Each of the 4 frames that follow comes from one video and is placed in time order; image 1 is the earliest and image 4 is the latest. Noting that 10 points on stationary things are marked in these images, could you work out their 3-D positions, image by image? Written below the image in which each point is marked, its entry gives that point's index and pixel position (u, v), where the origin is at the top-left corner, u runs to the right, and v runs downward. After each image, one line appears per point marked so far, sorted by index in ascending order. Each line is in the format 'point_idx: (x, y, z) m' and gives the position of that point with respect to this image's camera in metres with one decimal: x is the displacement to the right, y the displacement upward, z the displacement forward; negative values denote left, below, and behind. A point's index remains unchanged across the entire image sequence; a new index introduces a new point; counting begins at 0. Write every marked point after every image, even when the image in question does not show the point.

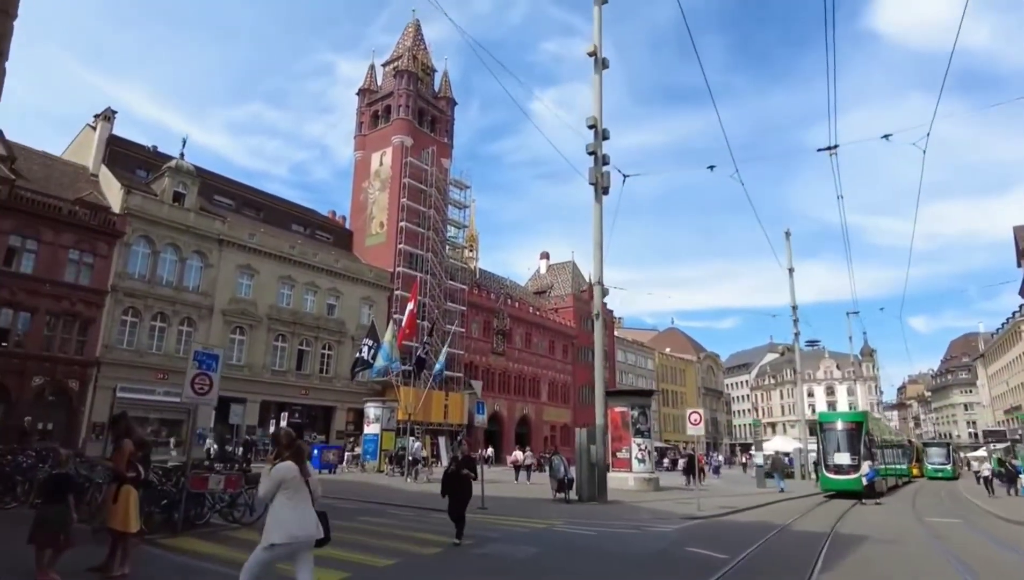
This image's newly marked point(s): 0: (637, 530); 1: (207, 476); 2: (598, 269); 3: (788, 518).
0: (+2.4, -4.6, +12.2) m
1: (-4.6, -2.8, +9.8) m
2: (+2.5, +0.6, +18.9) m
3: (+6.9, -5.6, +15.9) m
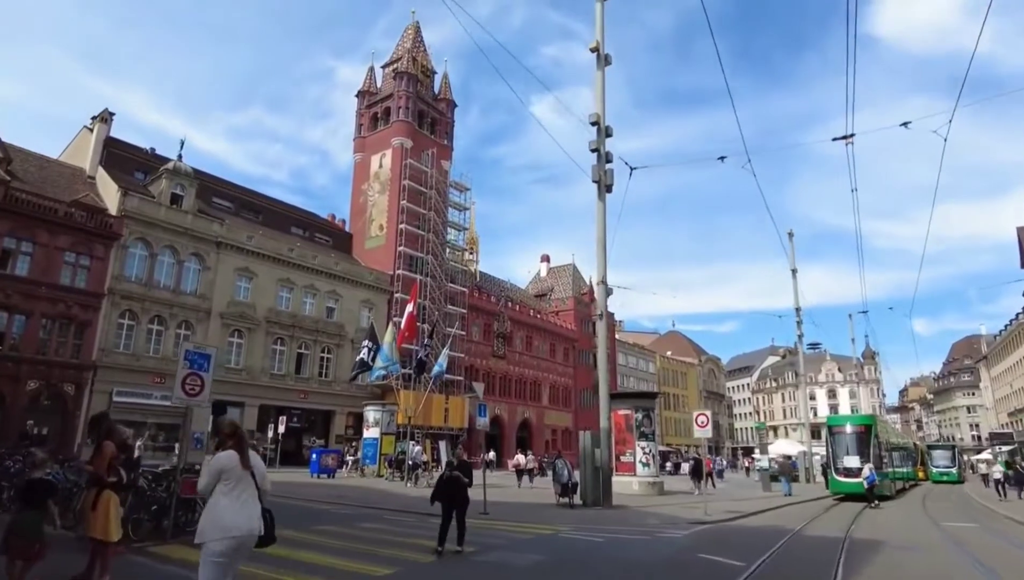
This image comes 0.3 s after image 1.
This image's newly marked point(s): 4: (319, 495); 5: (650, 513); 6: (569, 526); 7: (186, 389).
0: (+2.5, -4.5, +11.8) m
1: (-4.6, -2.8, +9.4) m
2: (+2.6, +0.6, +18.5) m
3: (+6.9, -5.6, +15.5) m
4: (-5.9, -6.3, +19.7) m
5: (+3.5, -5.7, +16.5) m
6: (+1.2, -4.9, +13.3) m
7: (-4.7, -1.4, +9.2) m
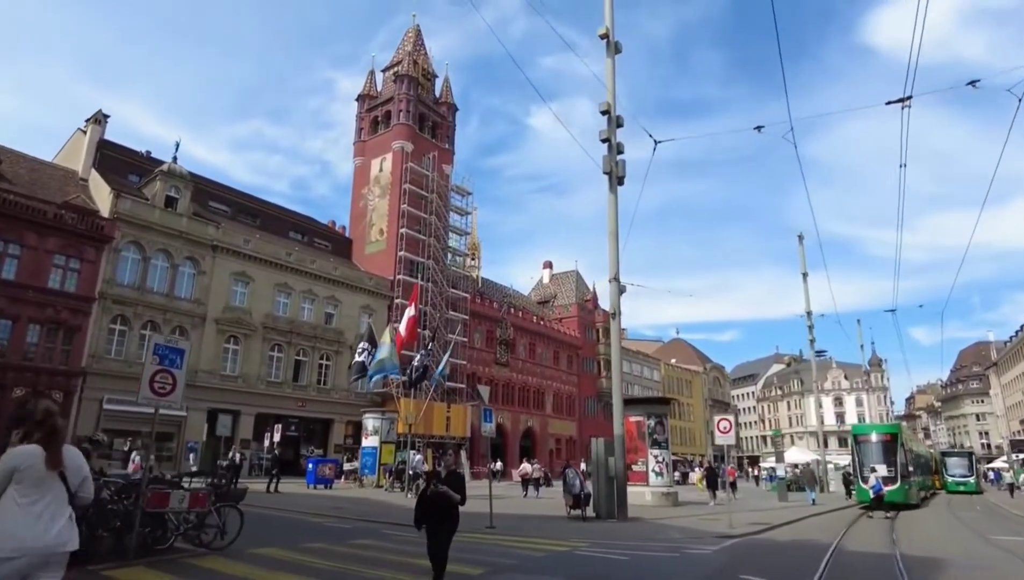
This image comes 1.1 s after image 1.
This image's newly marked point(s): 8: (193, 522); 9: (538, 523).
0: (+2.7, -4.4, +10.7) m
1: (-4.4, -2.6, +8.3) m
2: (+2.8, +0.7, +17.4) m
3: (+7.1, -5.5, +14.3) m
4: (-5.7, -6.2, +18.5) m
5: (+3.7, -5.6, +15.3) m
6: (+1.4, -4.7, +12.1) m
7: (-4.5, -1.2, +8.1) m
8: (-4.5, -3.2, +9.0) m
9: (+0.6, -5.6, +15.4) m
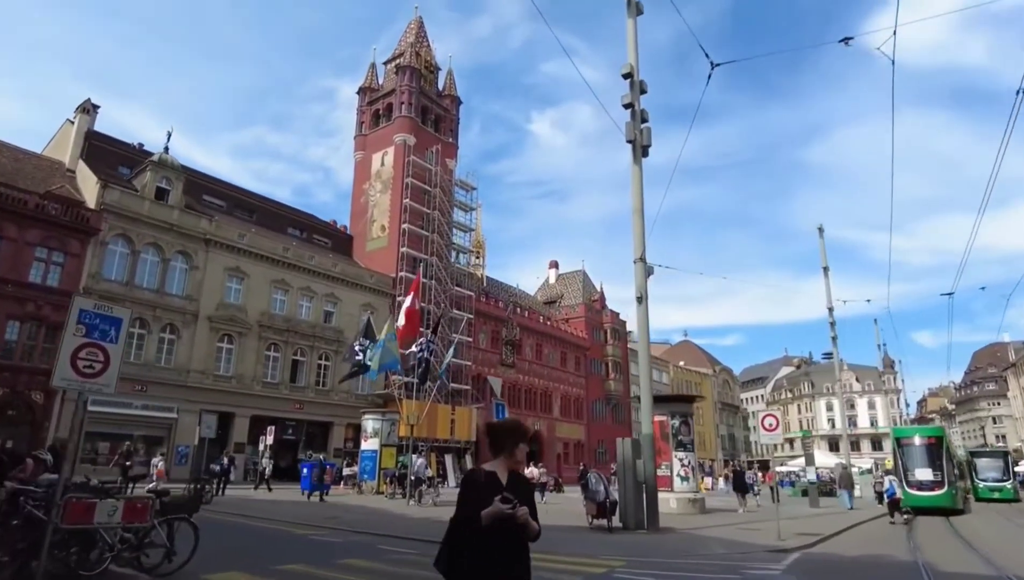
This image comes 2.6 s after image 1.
0: (+3.0, -3.9, +8.8) m
1: (-4.1, -2.1, +6.4) m
2: (+3.1, +1.2, +15.5) m
3: (+7.4, -5.0, +12.4) m
4: (-5.4, -5.8, +16.6) m
5: (+4.1, -5.2, +13.4) m
6: (+1.7, -4.3, +10.2) m
7: (-4.2, -0.7, +6.3) m
8: (-4.2, -2.8, +7.1) m
9: (+1.0, -5.1, +13.5) m
